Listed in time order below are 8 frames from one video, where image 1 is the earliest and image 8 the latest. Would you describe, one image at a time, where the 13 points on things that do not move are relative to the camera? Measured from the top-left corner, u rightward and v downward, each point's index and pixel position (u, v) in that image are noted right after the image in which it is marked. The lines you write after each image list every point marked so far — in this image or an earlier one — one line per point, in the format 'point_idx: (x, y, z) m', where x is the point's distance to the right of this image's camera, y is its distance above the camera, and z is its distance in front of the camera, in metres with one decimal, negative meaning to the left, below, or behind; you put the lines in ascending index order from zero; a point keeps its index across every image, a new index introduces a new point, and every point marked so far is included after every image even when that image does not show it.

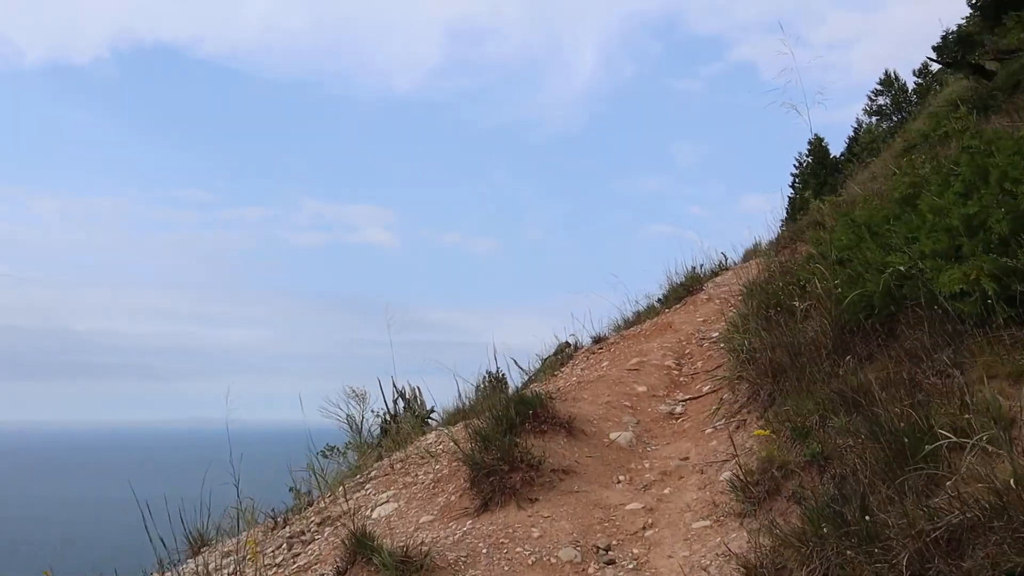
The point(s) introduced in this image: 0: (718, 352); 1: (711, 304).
0: (+2.3, -0.7, +6.6) m
1: (+3.0, -0.2, +9.2) m
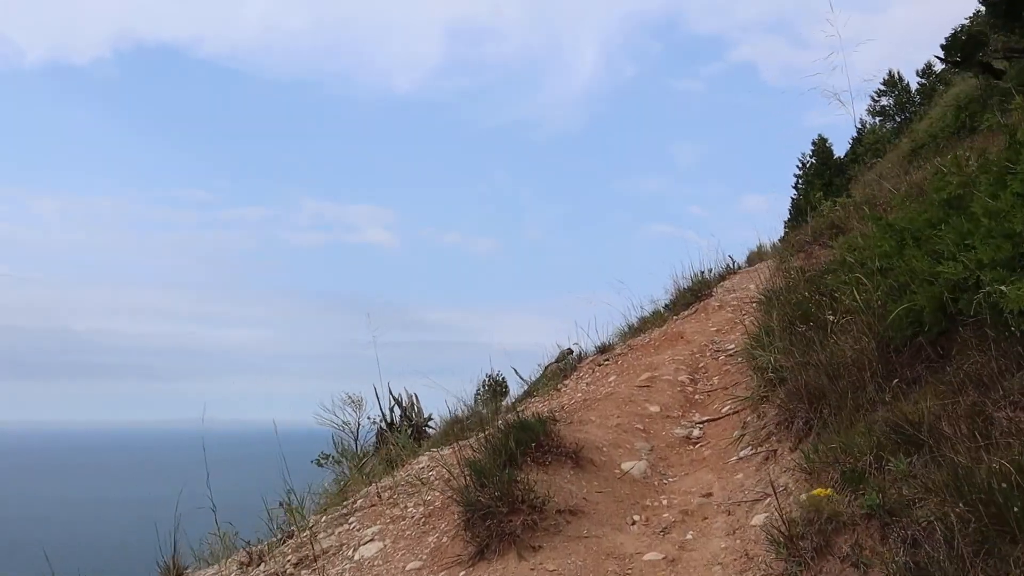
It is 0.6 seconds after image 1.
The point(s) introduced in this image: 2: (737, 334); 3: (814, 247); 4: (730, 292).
0: (+2.3, -0.8, +6.1) m
1: (+3.0, -0.3, +8.7) m
2: (+2.7, -0.6, +7.2) m
3: (+4.8, +0.6, +9.5) m
4: (+3.9, -0.1, +10.9) m
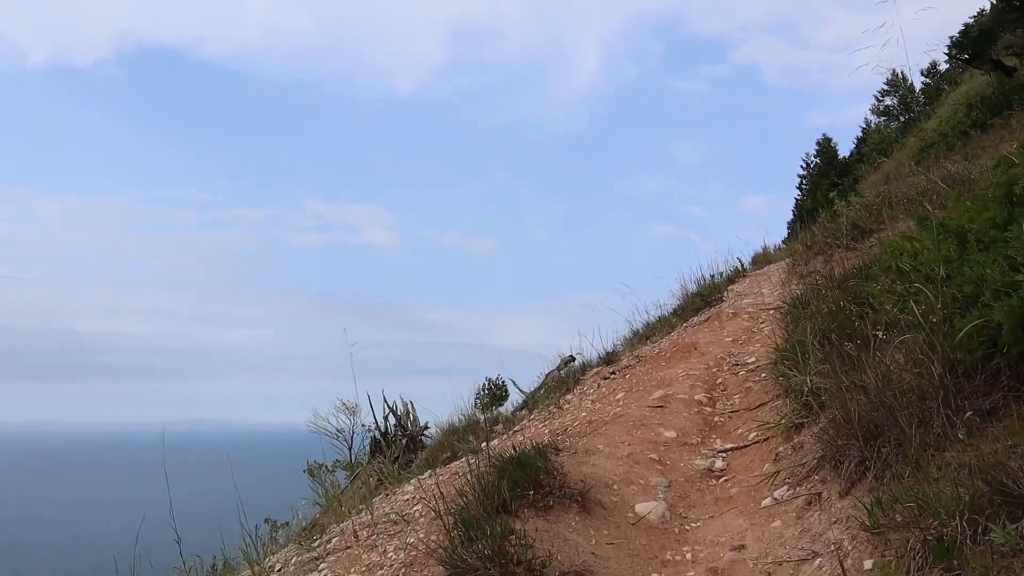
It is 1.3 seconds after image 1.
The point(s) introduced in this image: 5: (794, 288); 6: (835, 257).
0: (+2.2, -0.9, +5.4) m
1: (+3.0, -0.4, +8.0) m
2: (+2.7, -0.7, +6.5) m
3: (+4.8, +0.5, +8.9) m
4: (+3.9, -0.2, +10.2) m
5: (+3.6, -0.1, +7.6) m
6: (+4.6, +0.4, +8.4) m
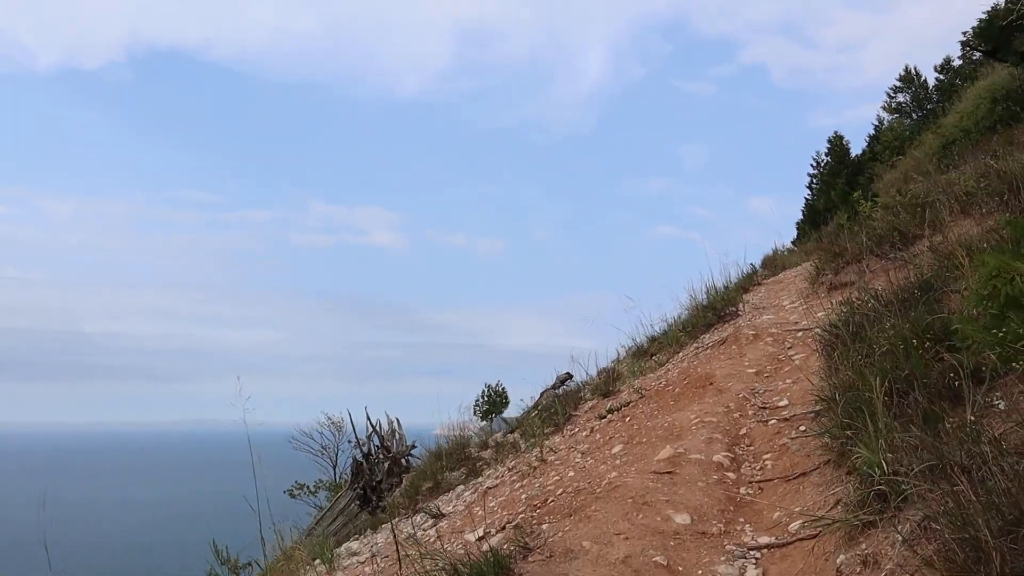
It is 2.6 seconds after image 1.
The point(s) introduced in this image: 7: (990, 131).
0: (+2.0, -1.1, +4.1) m
1: (+2.7, -0.6, +6.7) m
2: (+2.4, -0.9, +5.2) m
3: (+4.6, +0.3, +7.6) m
4: (+3.7, -0.4, +8.9) m
5: (+3.3, -0.3, +6.3) m
6: (+4.4, +0.2, +7.1) m
7: (+15.8, +5.2, +20.0) m
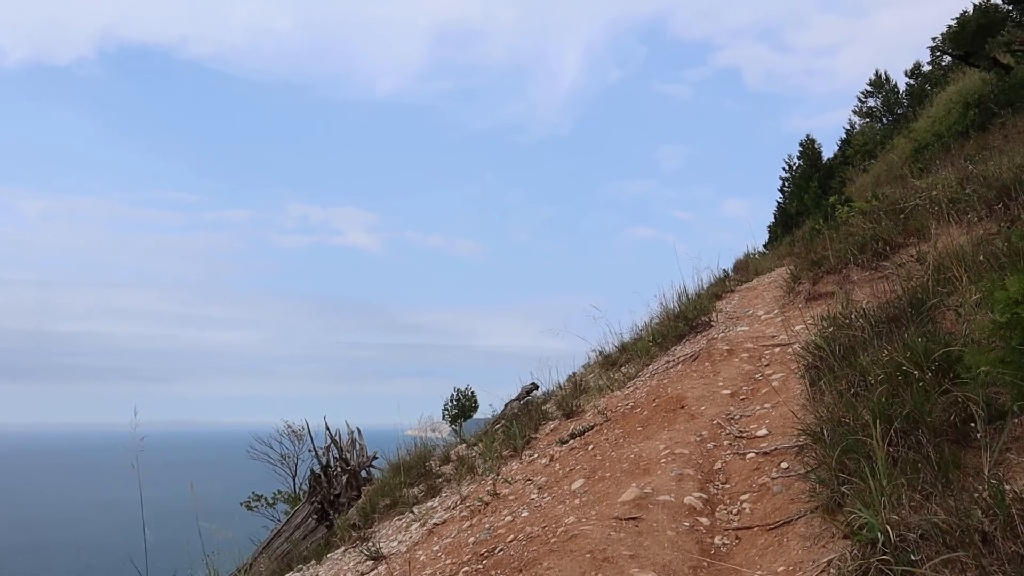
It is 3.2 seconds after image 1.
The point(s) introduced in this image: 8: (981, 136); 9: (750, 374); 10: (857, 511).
0: (+1.6, -1.2, +3.6) m
1: (+2.3, -0.7, +6.2) m
2: (+2.0, -1.0, +4.7) m
3: (+4.1, +0.2, +7.1) m
4: (+3.1, -0.5, +8.5) m
5: (+2.9, -0.4, +5.8) m
6: (+3.9, 0.0, +6.7) m
7: (+14.9, +5.0, +20.0) m
8: (+14.4, +4.7, +18.6) m
9: (+2.2, -0.8, +5.7) m
10: (+1.6, -1.0, +2.8) m
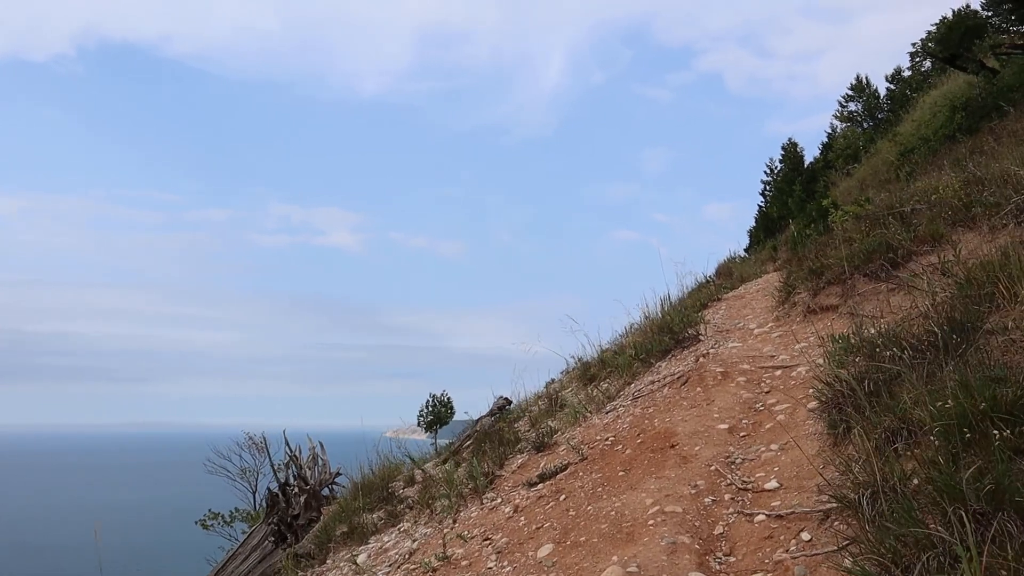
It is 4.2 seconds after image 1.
0: (+1.4, -1.3, +2.7) m
1: (+1.9, -0.8, +5.4) m
2: (+1.7, -1.1, +3.9) m
3: (+3.7, +0.1, +6.4) m
4: (+2.7, -0.6, +7.7) m
5: (+2.6, -0.5, +5.0) m
6: (+3.5, -0.1, +5.9) m
7: (+14.1, +4.8, +19.6) m
8: (+13.7, +4.4, +18.1) m
9: (+1.9, -0.9, +4.9) m
10: (+1.3, -1.1, +2.0) m
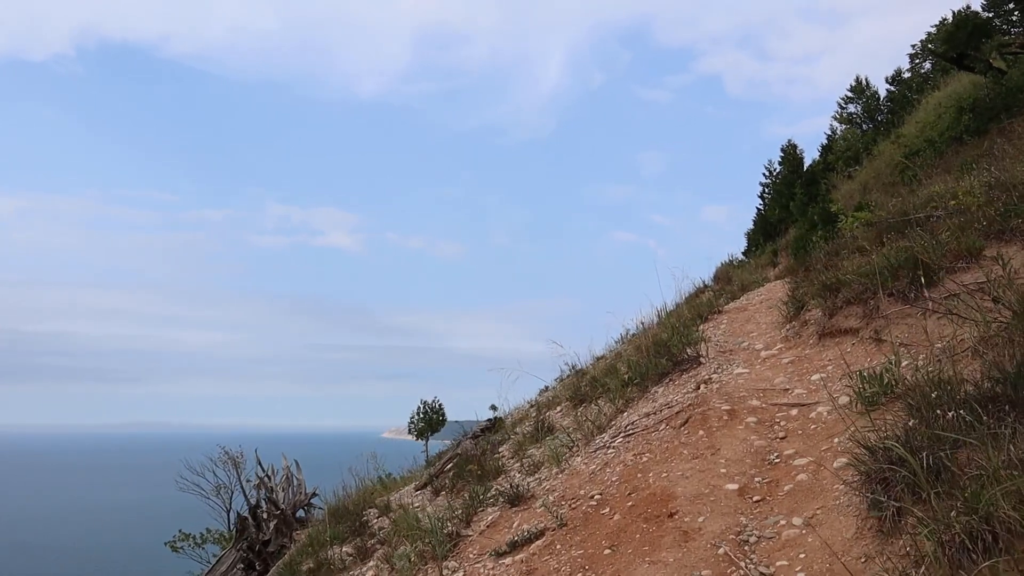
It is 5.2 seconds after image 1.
0: (+1.1, -1.5, +1.9) m
1: (+1.7, -1.0, +4.6) m
2: (+1.5, -1.3, +3.1) m
3: (+3.5, -0.1, +5.6) m
4: (+2.5, -0.8, +6.9) m
5: (+2.3, -0.7, +4.2) m
6: (+3.3, -0.3, +5.1) m
7: (+13.8, +4.5, +18.9) m
8: (+13.4, +4.2, +17.4) m
9: (+1.7, -1.1, +4.1) m
10: (+1.1, -1.3, +1.2) m
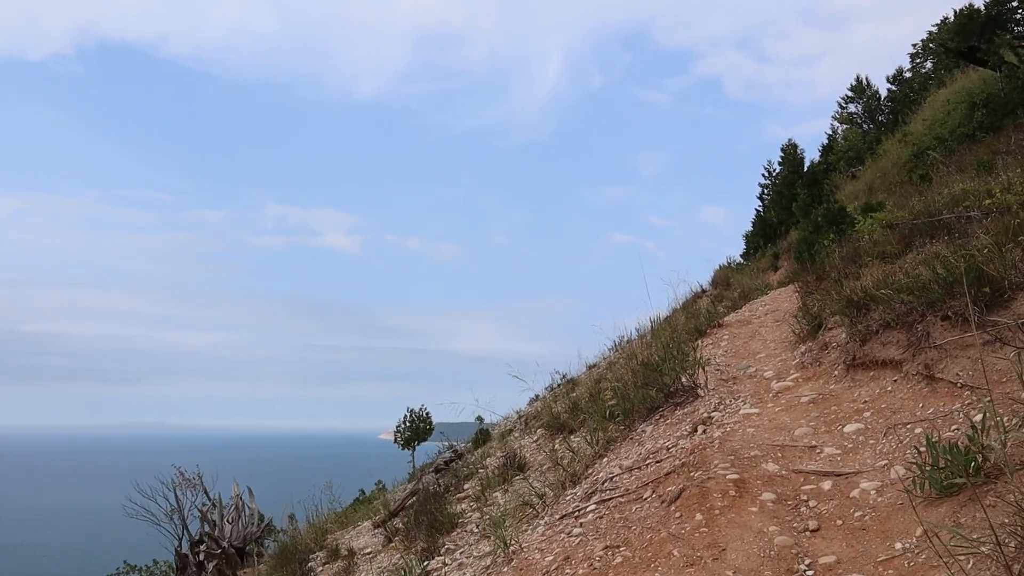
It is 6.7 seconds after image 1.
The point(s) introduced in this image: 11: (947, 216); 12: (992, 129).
0: (+0.7, -1.6, +0.6) m
1: (+1.3, -1.2, +3.3) m
2: (+1.1, -1.4, +1.8) m
3: (+3.1, -0.3, +4.3) m
4: (+2.0, -1.0, +5.6) m
5: (+1.9, -0.8, +2.9) m
6: (+2.9, -0.4, +3.8) m
7: (+13.4, +4.3, +17.6) m
8: (+12.9, +4.0, +16.1) m
9: (+1.3, -1.3, +2.8) m
10: (+0.7, -1.4, -0.1) m
11: (+5.3, +0.9, +7.3) m
12: (+13.7, +4.6, +17.1) m
